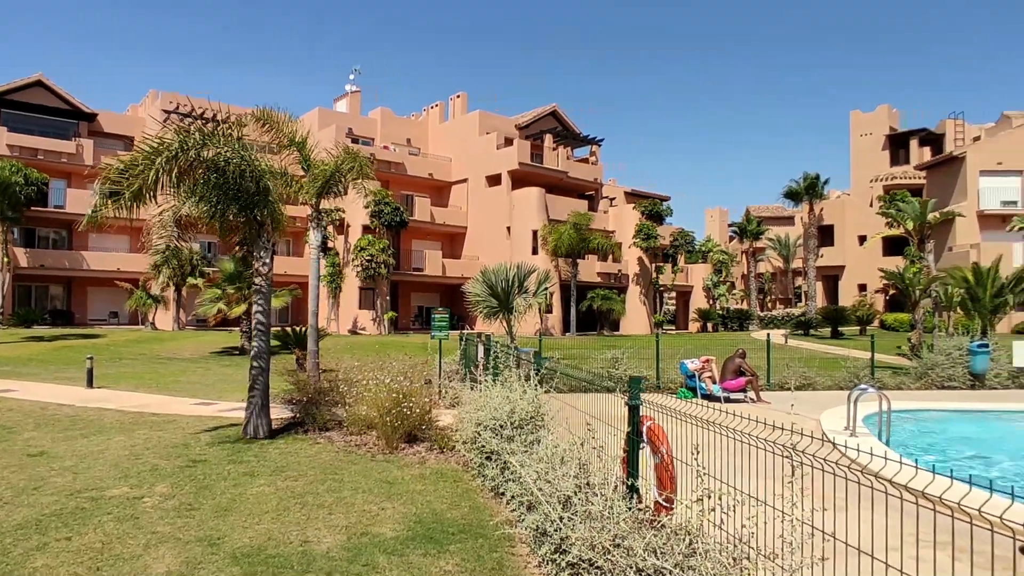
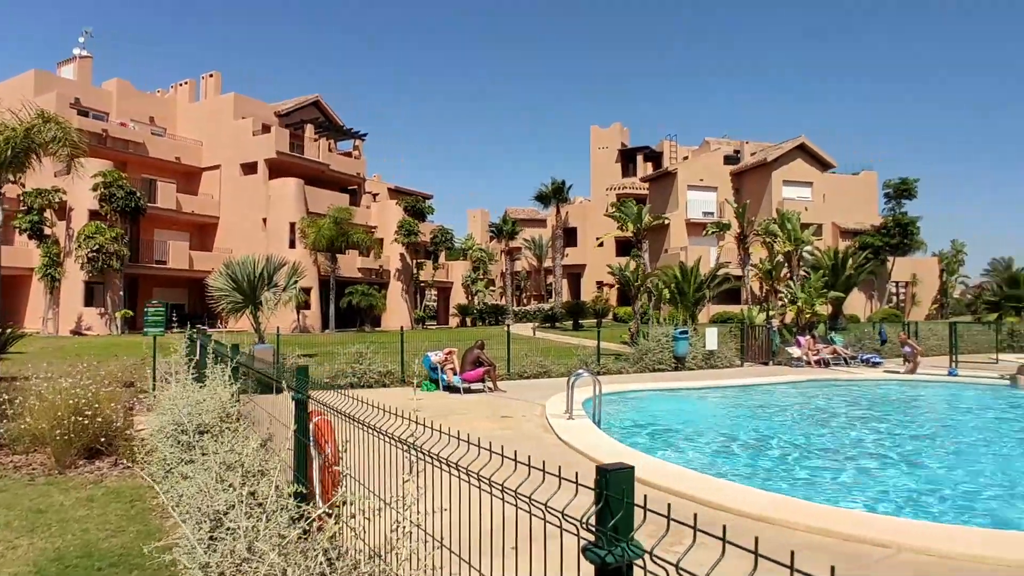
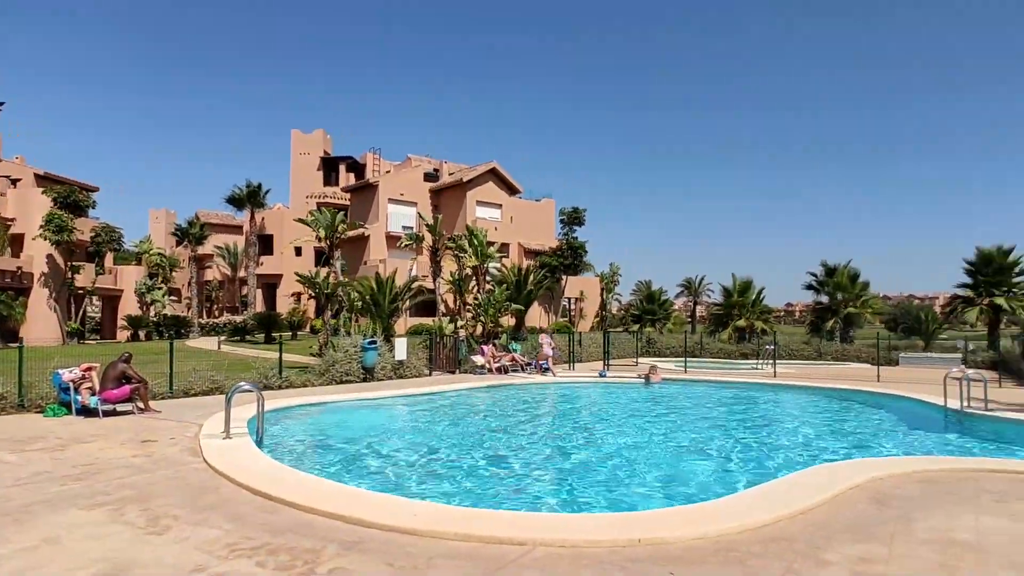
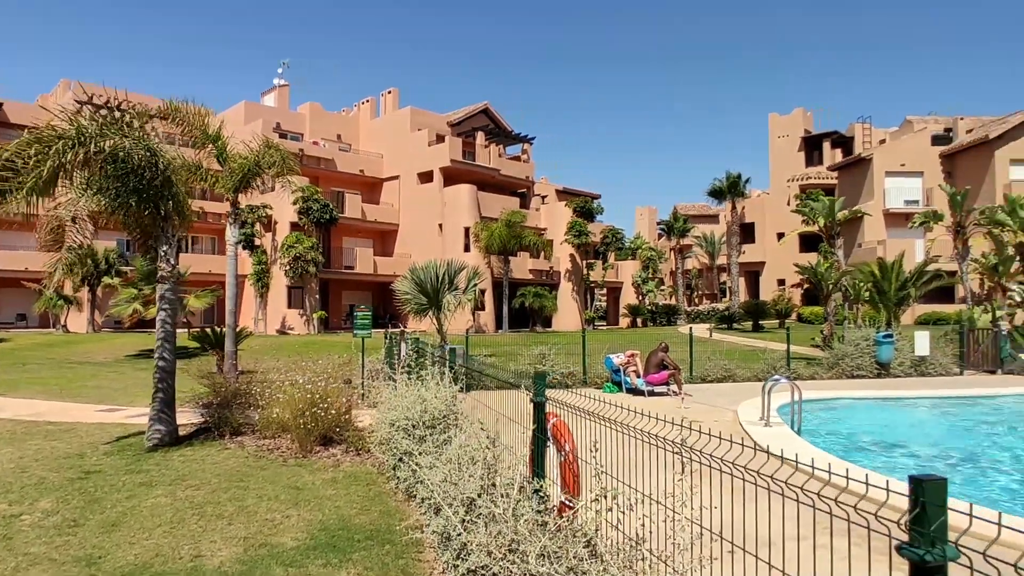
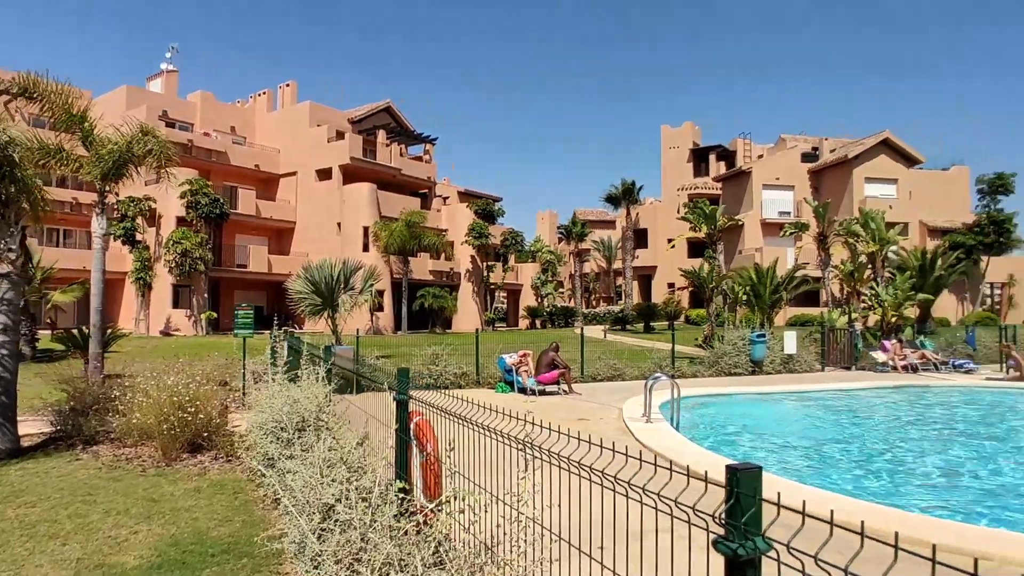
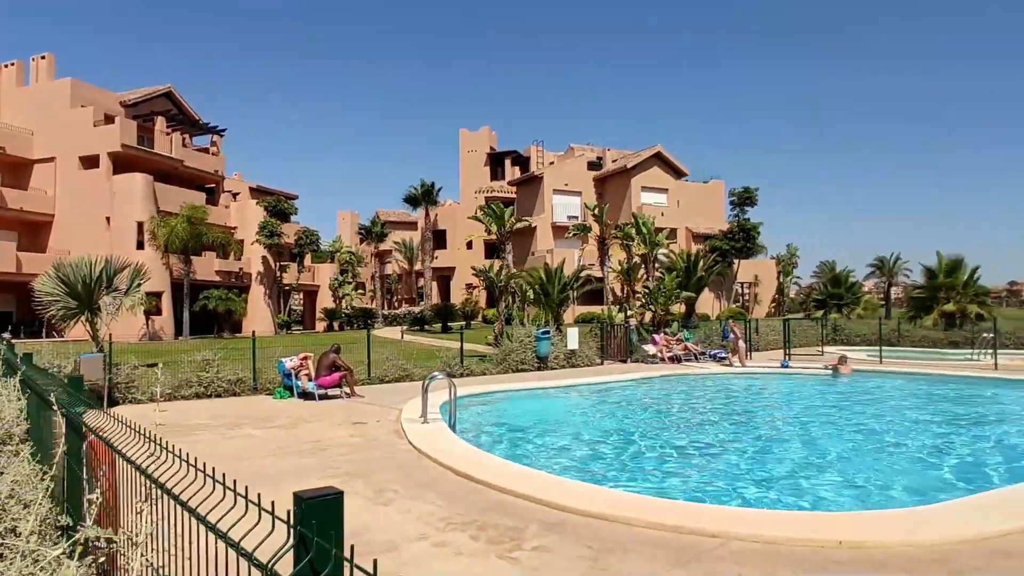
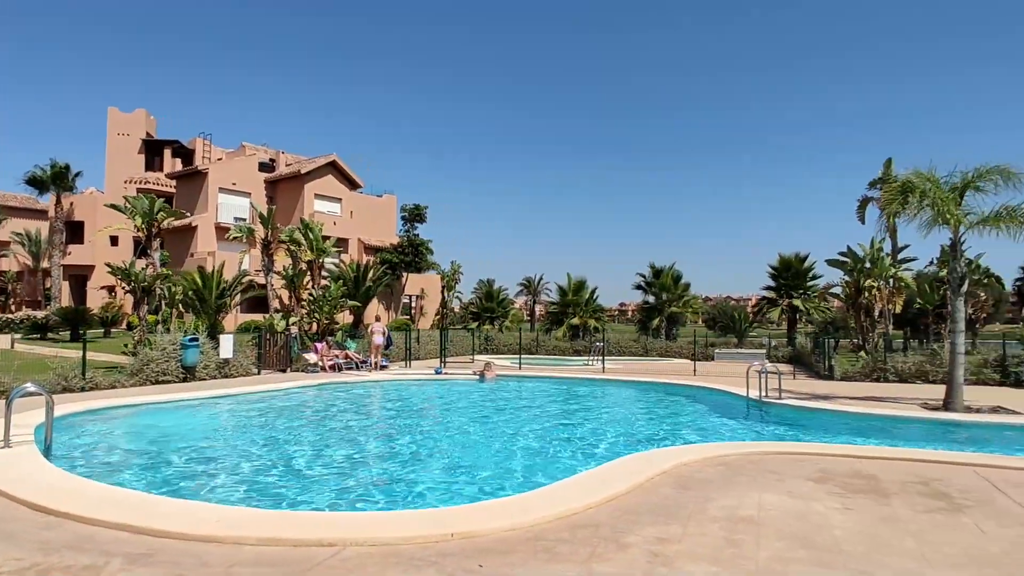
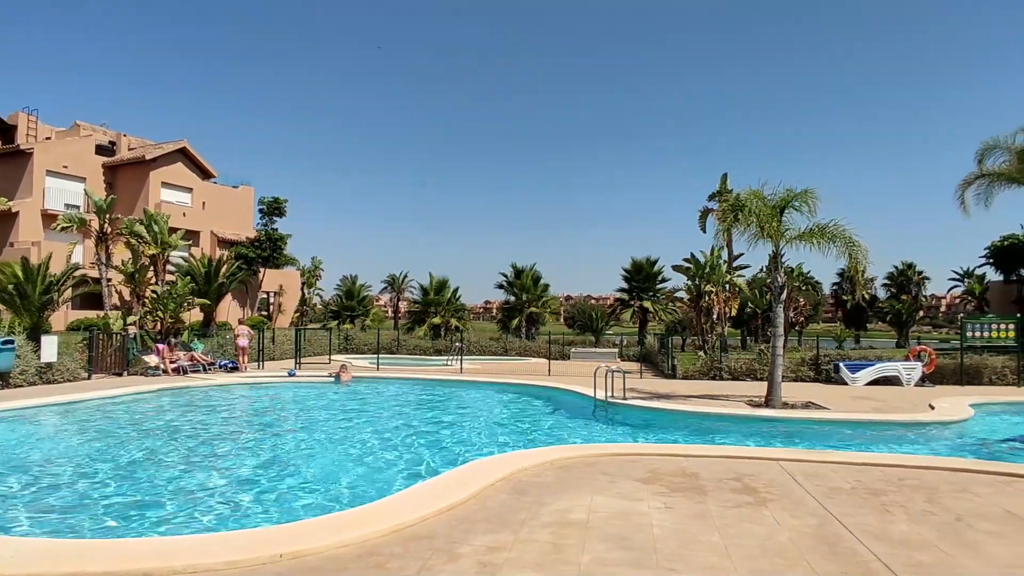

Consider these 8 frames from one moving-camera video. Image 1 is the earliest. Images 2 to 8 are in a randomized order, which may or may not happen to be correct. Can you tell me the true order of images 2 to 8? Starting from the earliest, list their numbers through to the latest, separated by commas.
4, 5, 2, 6, 3, 7, 8
